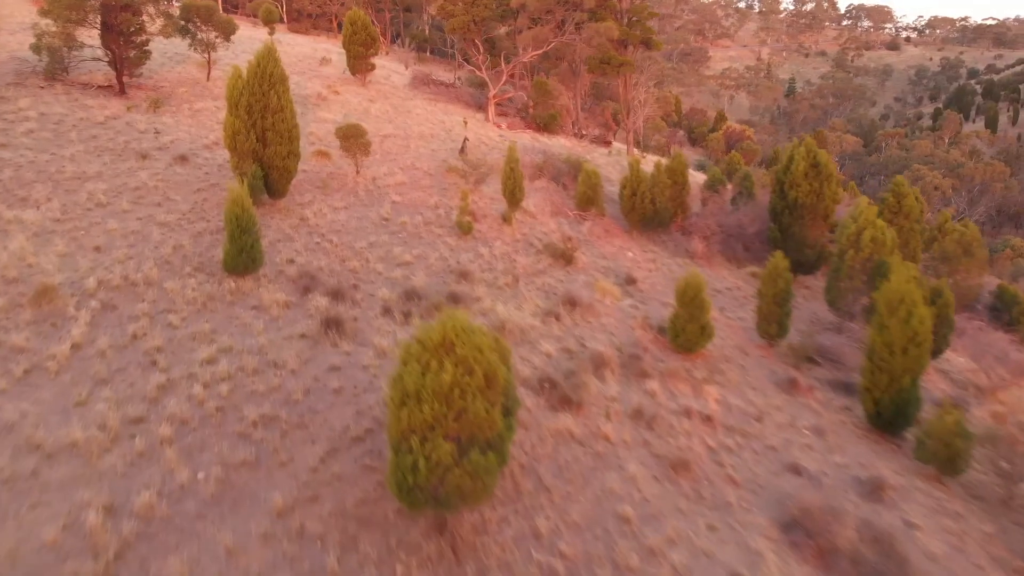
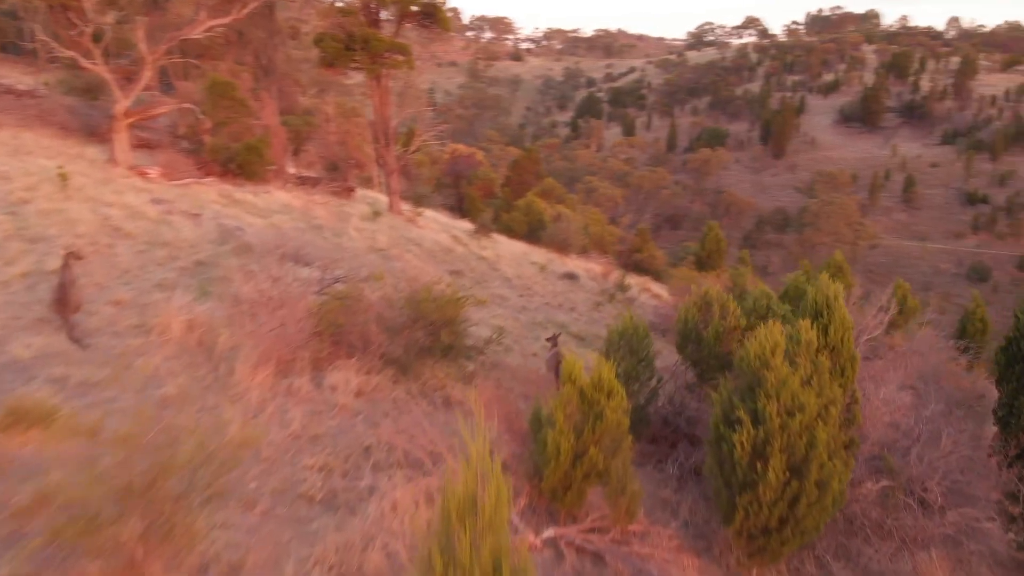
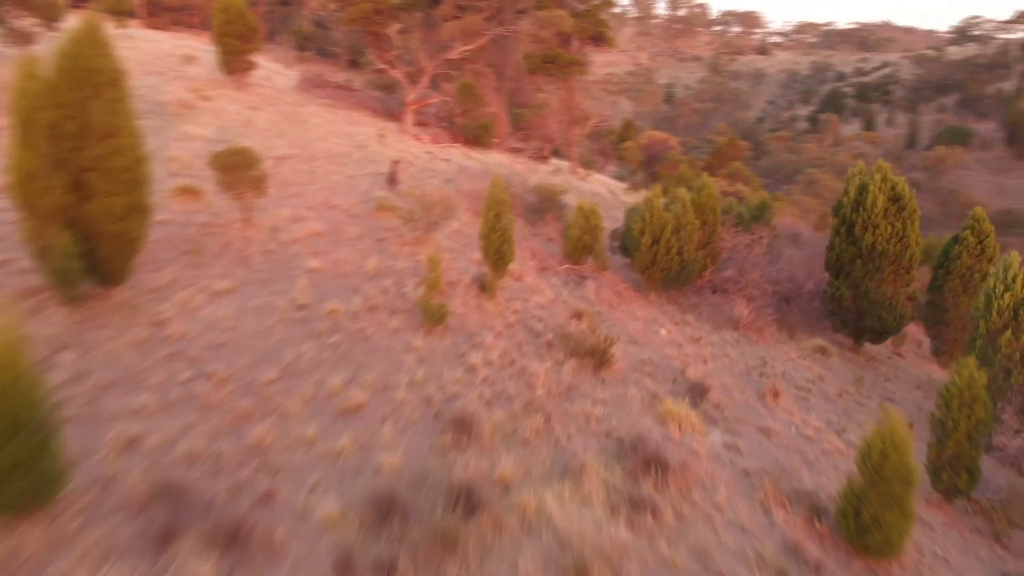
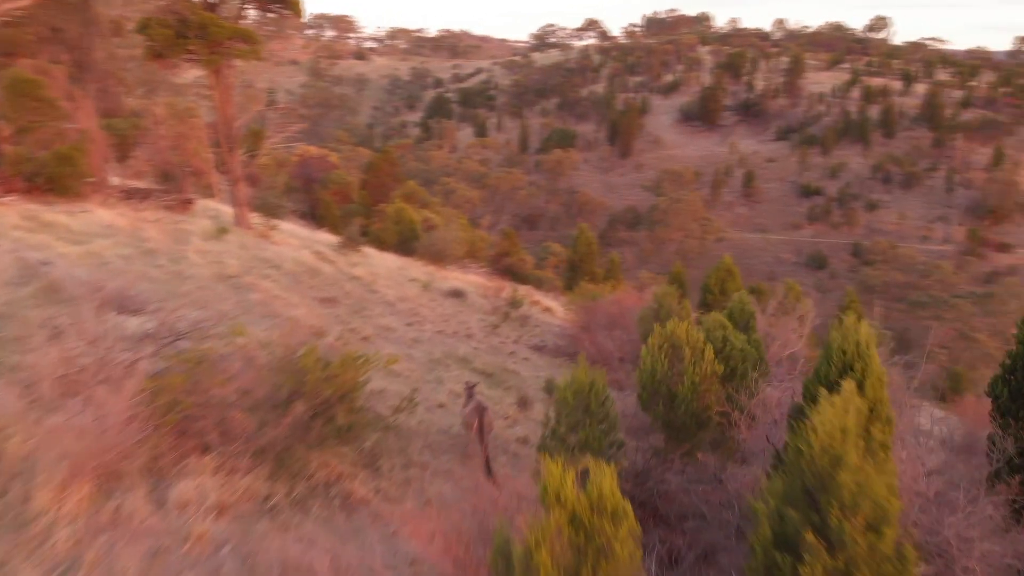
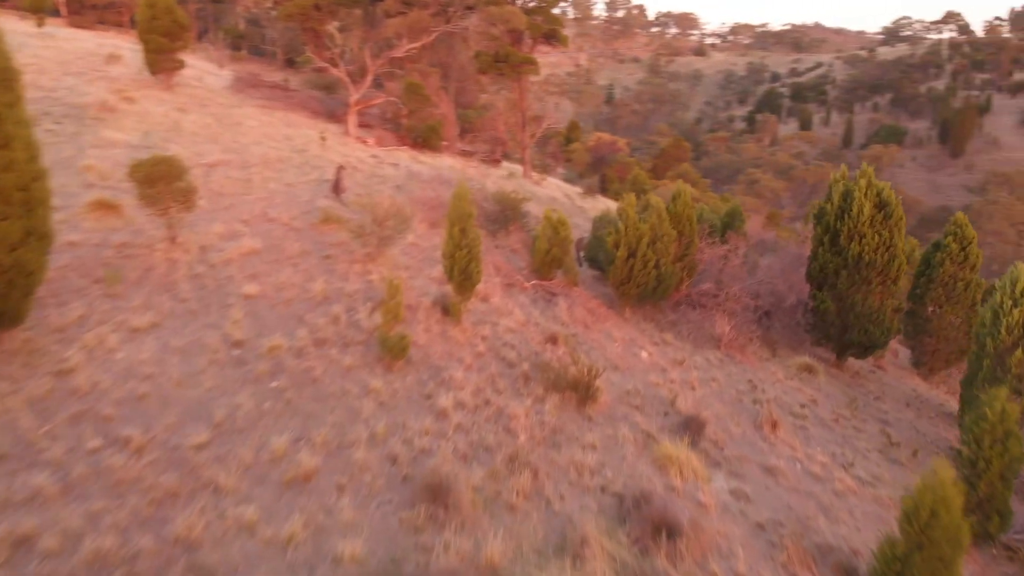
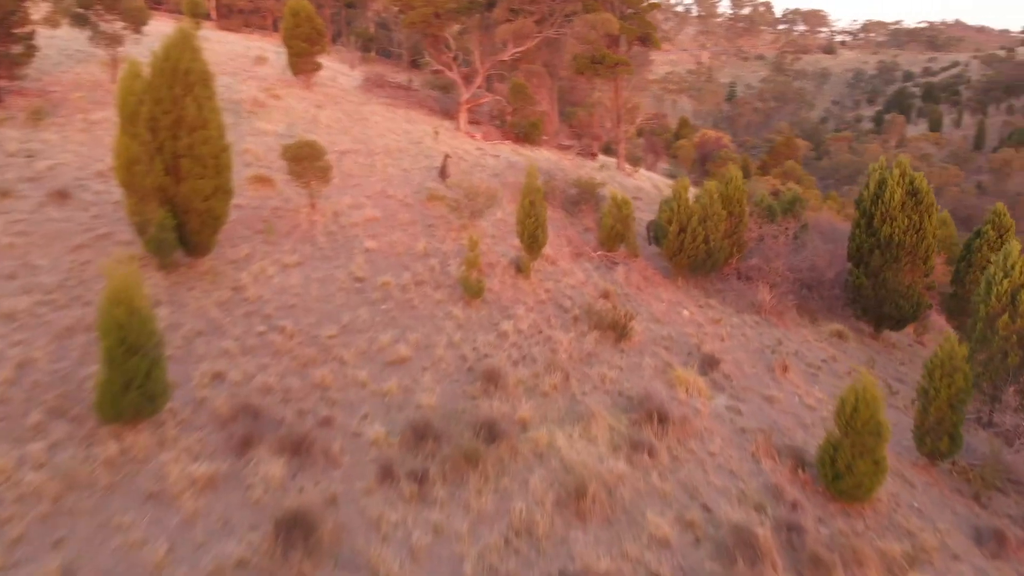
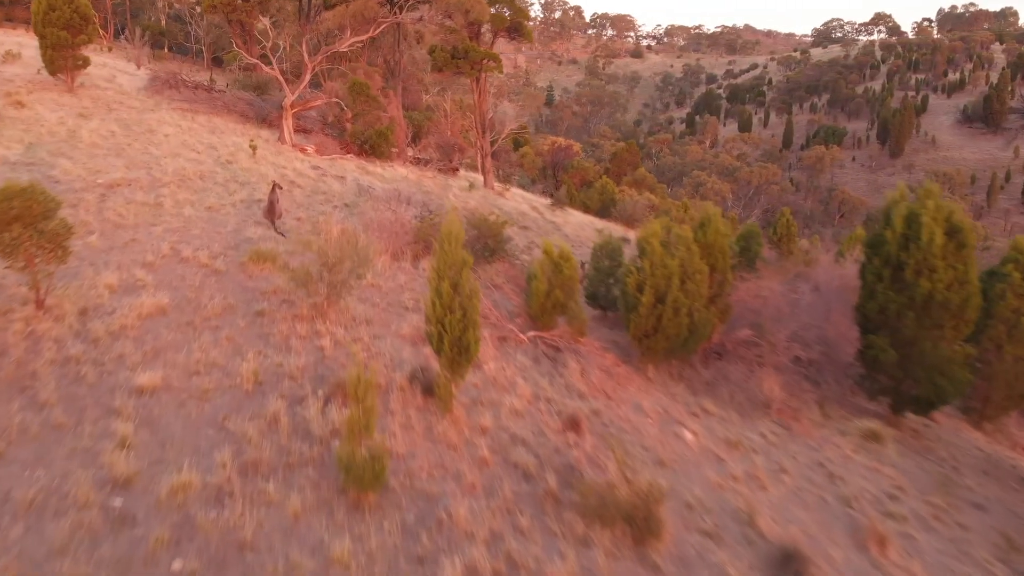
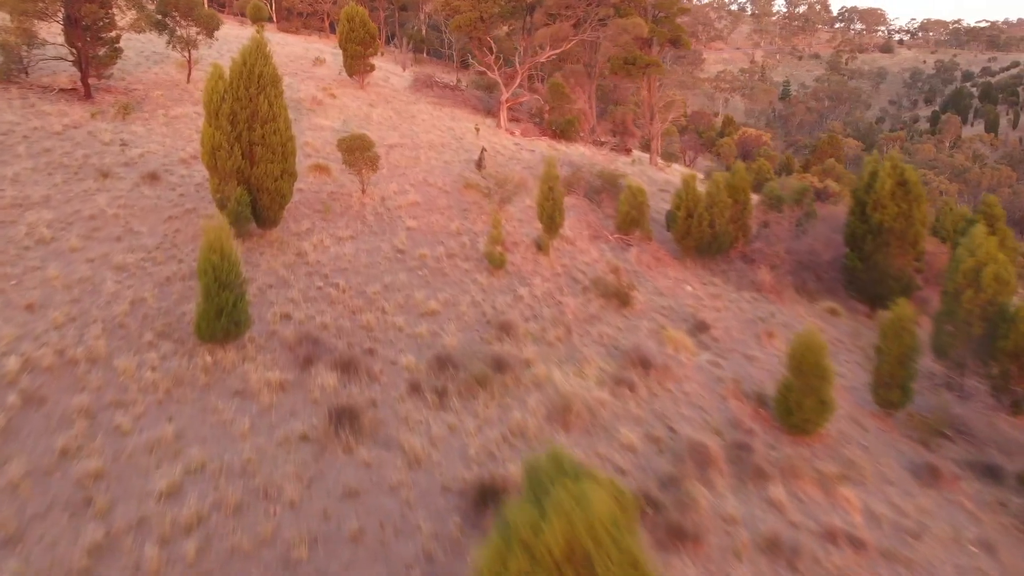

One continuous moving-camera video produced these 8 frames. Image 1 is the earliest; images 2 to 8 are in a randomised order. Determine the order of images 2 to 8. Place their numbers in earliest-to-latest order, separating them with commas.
8, 6, 3, 5, 7, 2, 4
